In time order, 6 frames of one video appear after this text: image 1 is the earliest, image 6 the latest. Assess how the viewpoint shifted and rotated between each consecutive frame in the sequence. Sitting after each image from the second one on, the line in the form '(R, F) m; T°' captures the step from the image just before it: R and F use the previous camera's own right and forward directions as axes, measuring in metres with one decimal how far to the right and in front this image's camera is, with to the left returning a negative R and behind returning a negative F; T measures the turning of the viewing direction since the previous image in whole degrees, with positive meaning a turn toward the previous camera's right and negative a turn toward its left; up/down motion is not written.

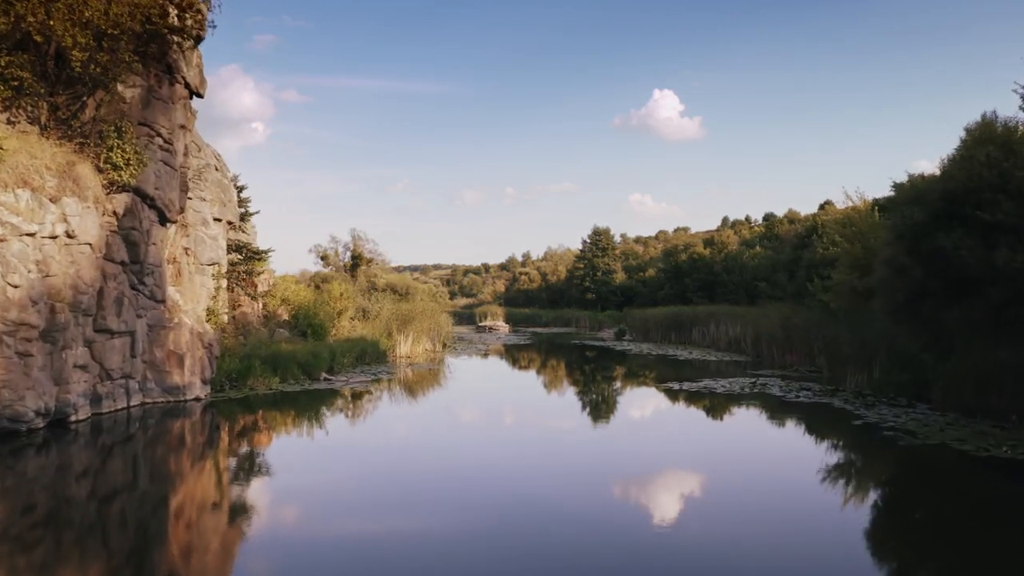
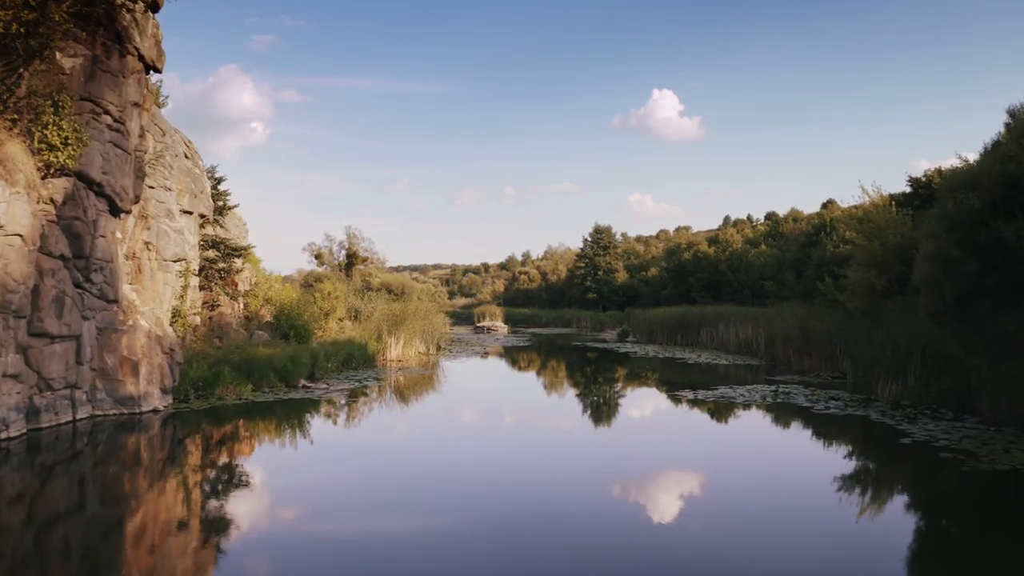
(+0.1, +1.4) m; 0°
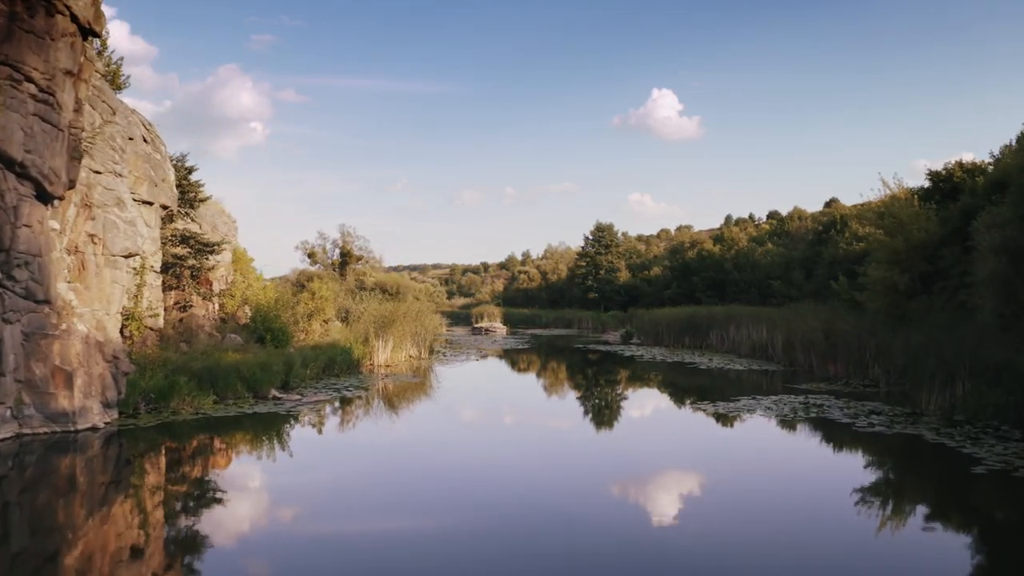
(+0.1, +1.5) m; 0°
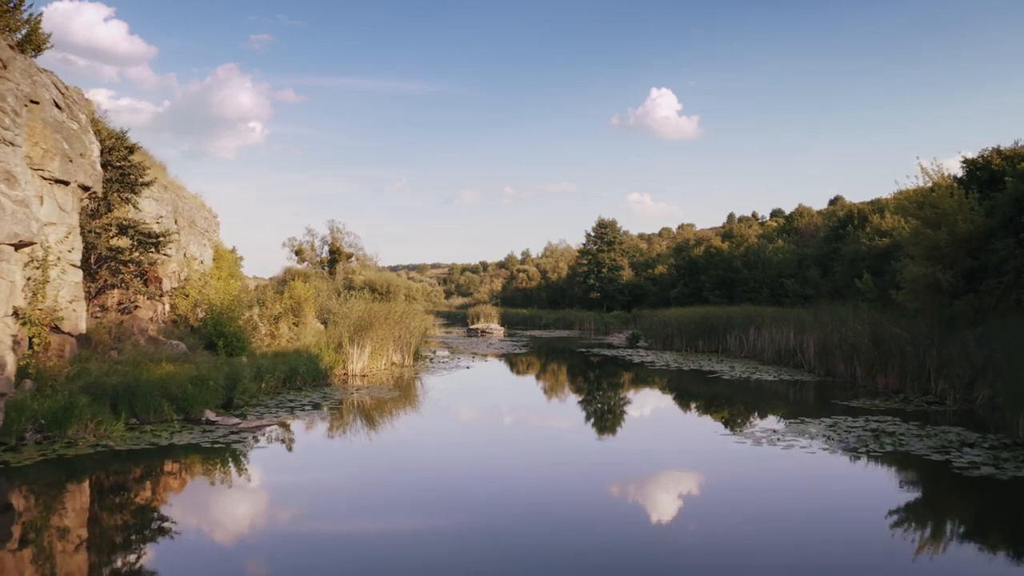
(+0.1, +2.4) m; 0°
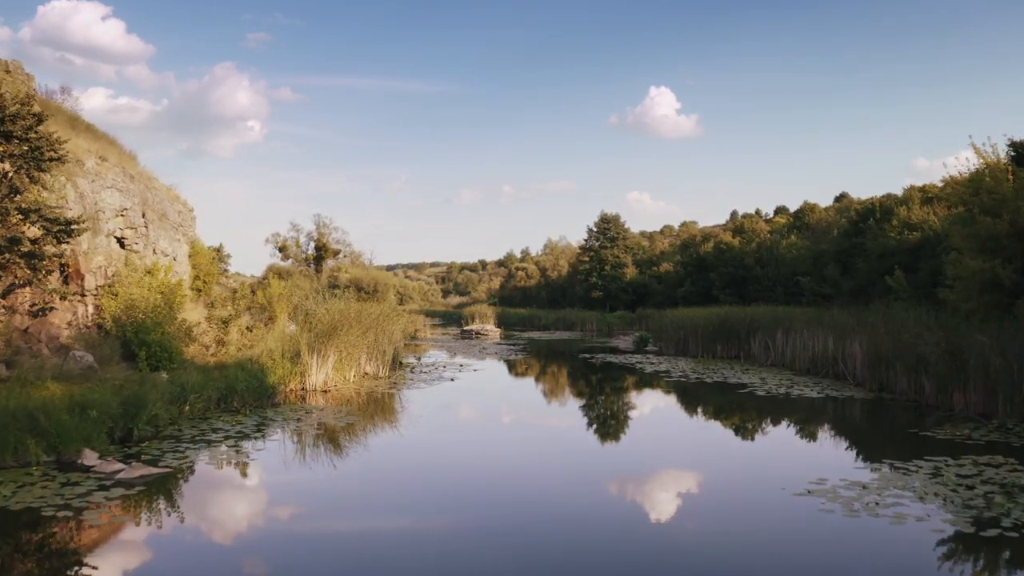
(+0.2, +2.7) m; 0°
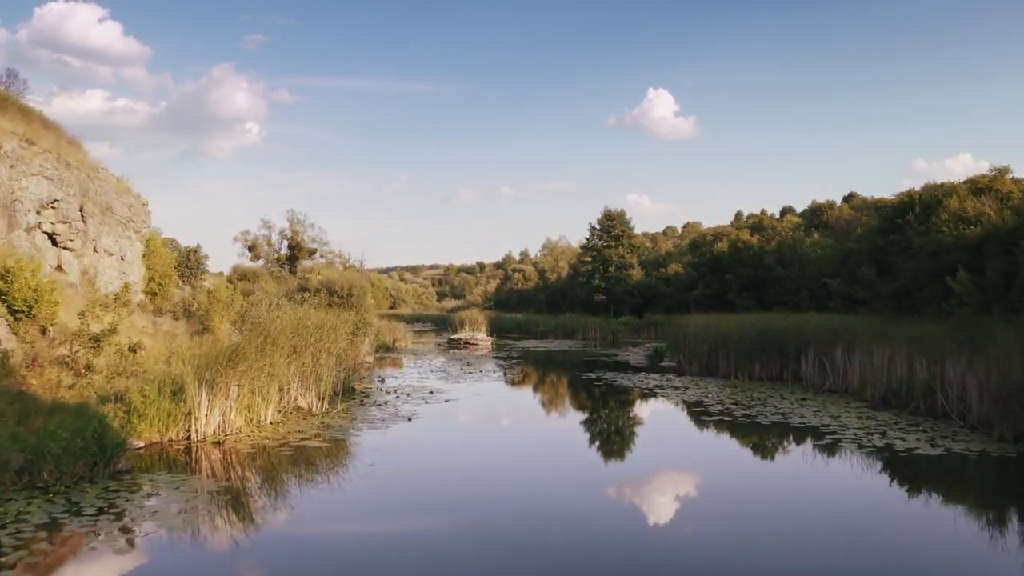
(+0.3, +4.1) m; 0°
